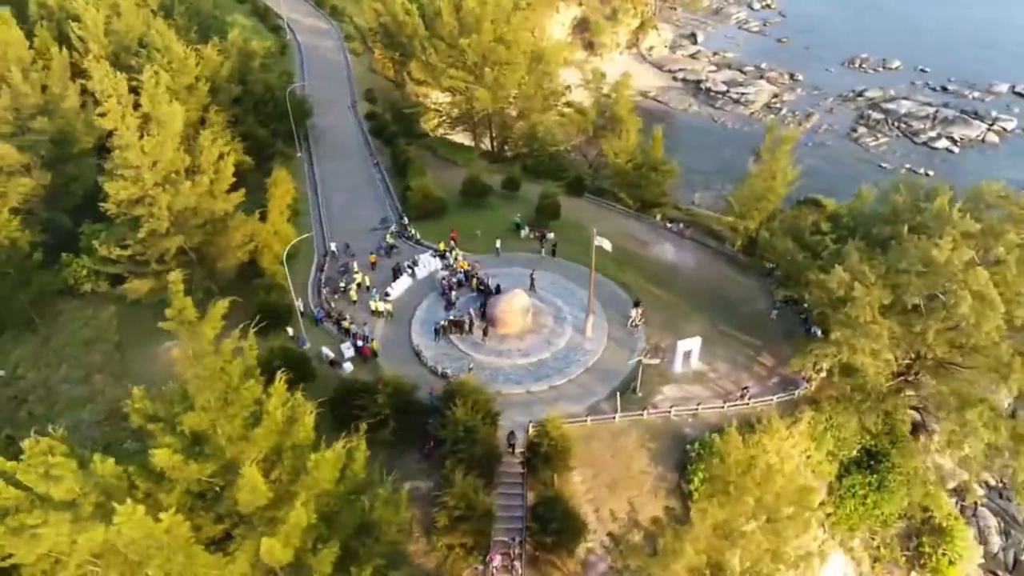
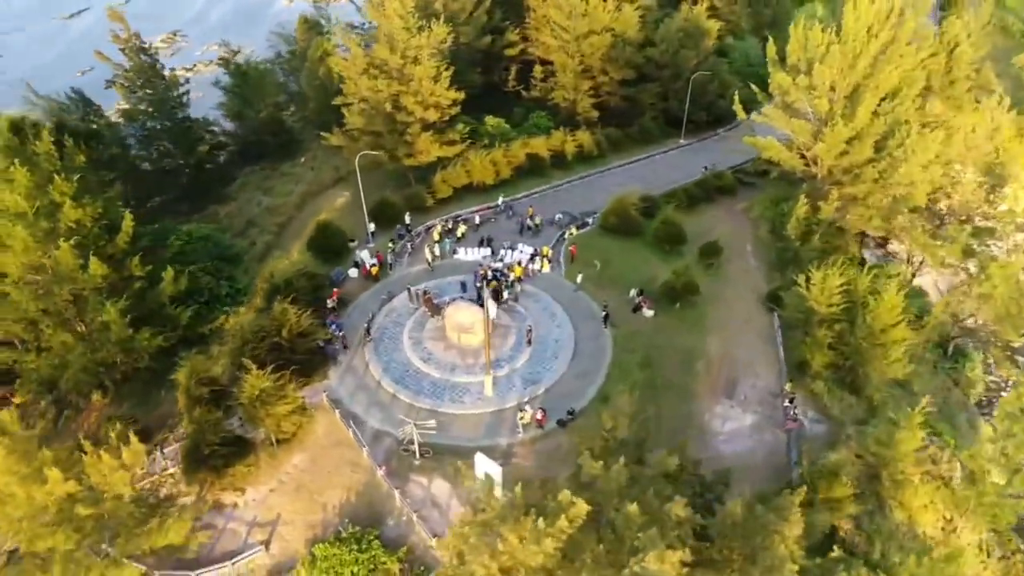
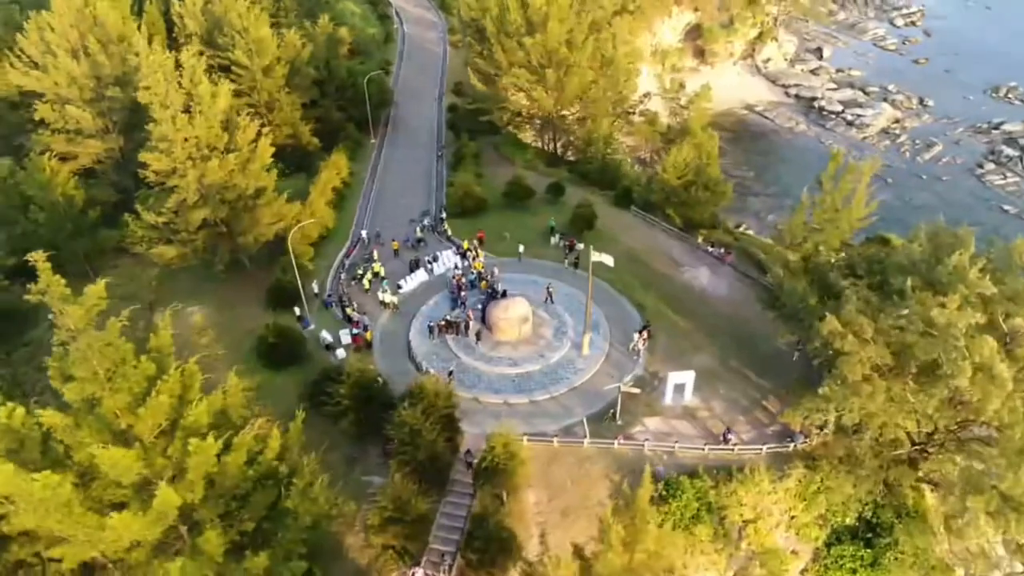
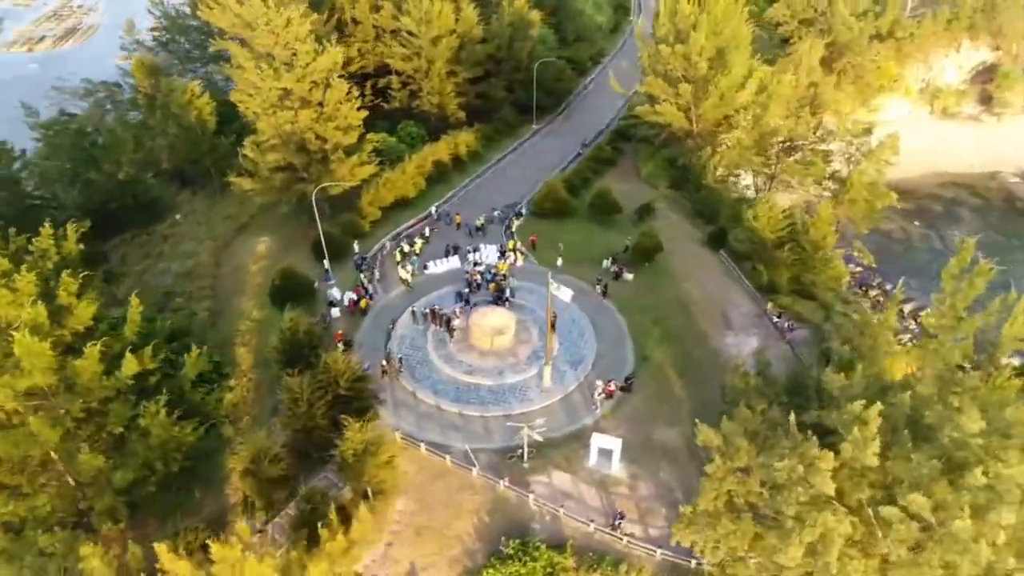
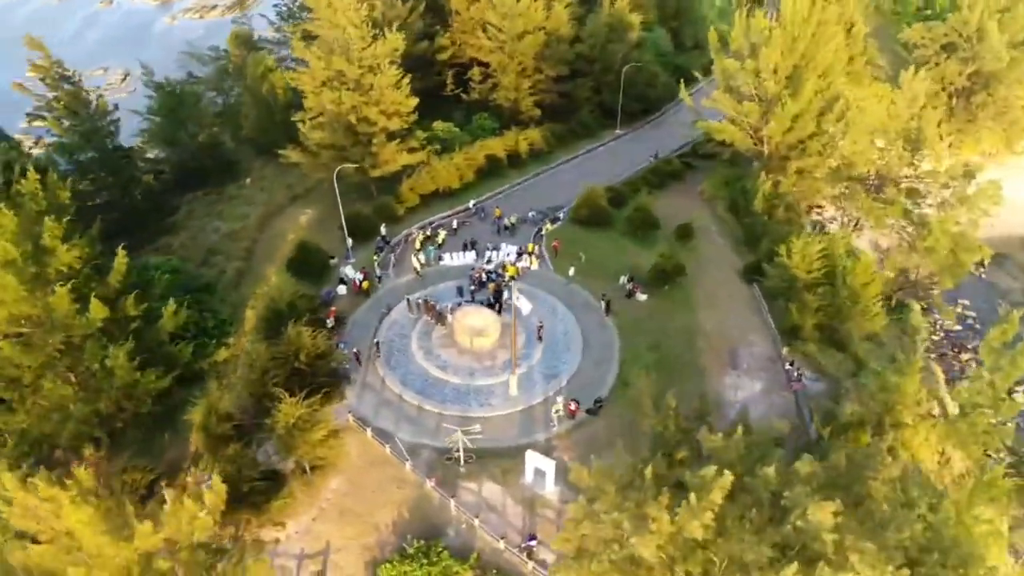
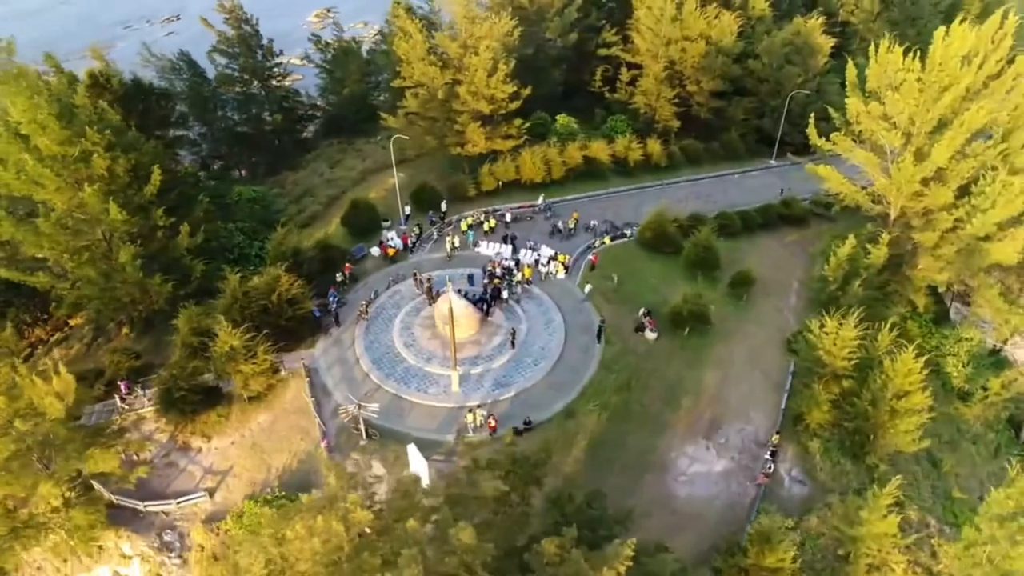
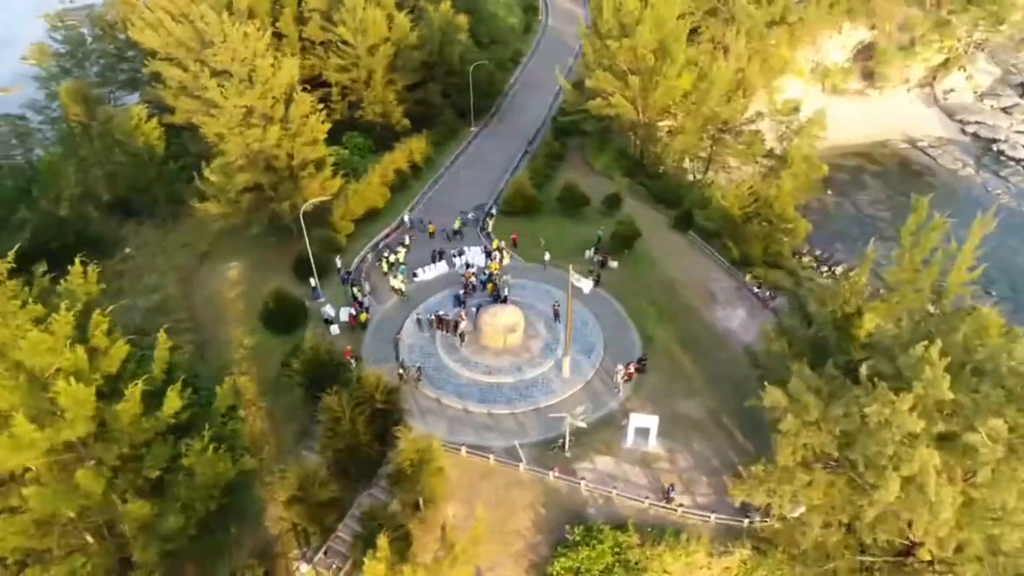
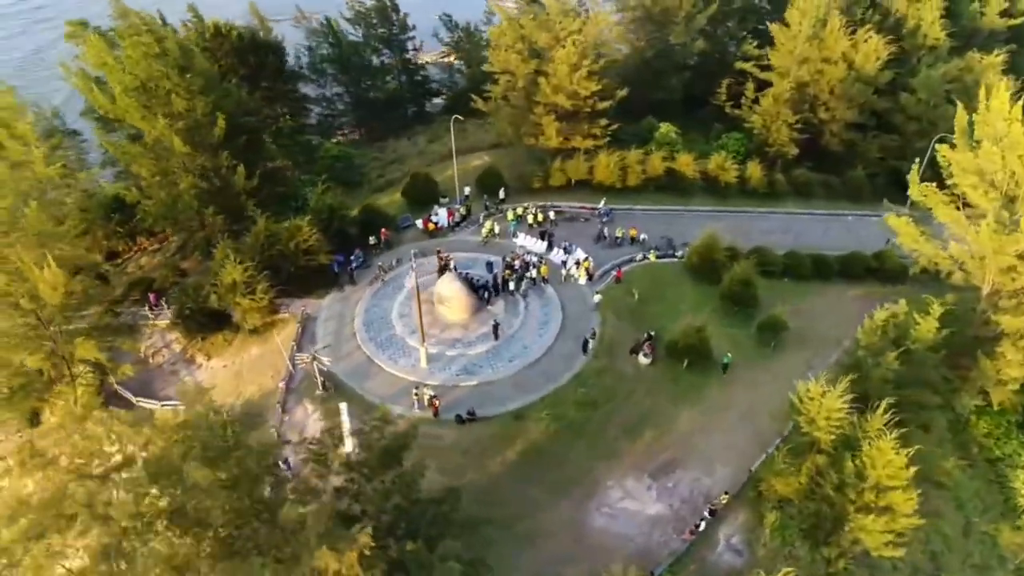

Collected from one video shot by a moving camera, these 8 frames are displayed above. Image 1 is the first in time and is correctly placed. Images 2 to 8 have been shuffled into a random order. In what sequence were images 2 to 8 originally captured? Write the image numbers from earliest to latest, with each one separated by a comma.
3, 7, 4, 5, 2, 6, 8
